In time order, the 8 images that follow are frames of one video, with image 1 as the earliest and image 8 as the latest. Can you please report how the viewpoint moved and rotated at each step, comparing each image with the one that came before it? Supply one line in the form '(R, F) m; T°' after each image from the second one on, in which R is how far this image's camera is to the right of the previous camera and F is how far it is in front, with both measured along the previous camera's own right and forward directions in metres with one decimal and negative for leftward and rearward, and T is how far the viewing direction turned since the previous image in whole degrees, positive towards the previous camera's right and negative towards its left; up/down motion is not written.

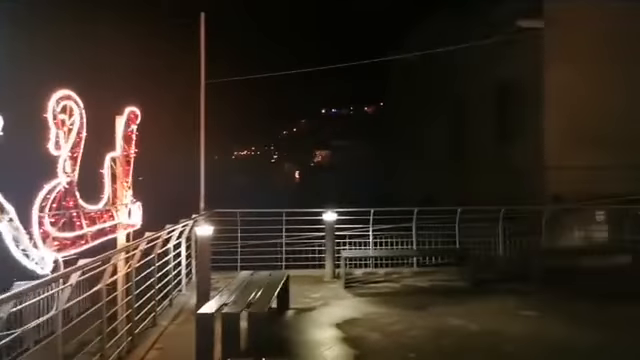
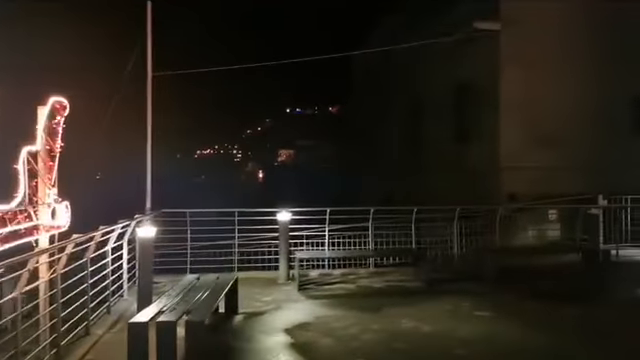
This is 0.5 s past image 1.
(+0.2, +0.3) m; +4°
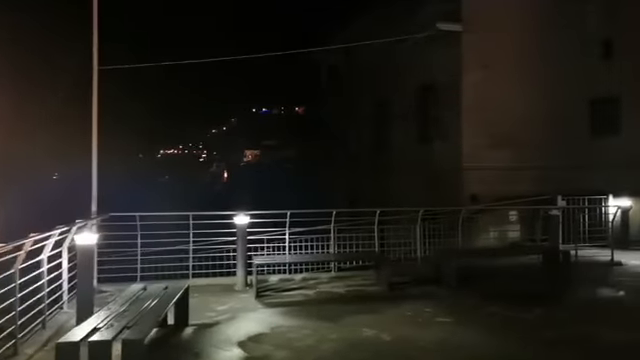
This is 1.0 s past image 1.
(+0.1, +0.3) m; +4°
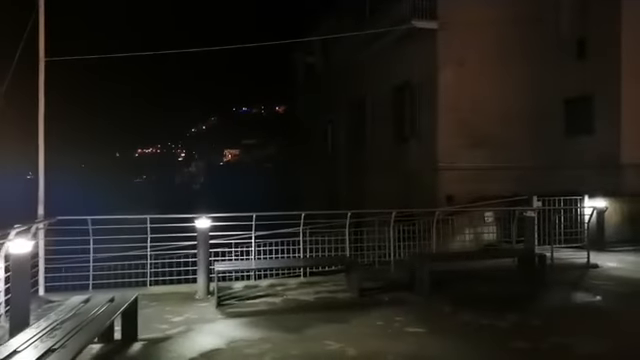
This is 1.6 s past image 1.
(+0.2, +0.5) m; +2°
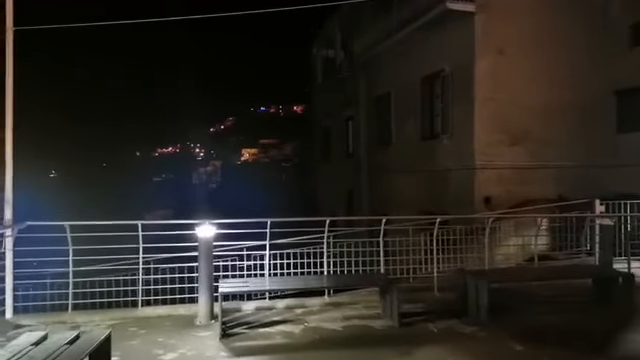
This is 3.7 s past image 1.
(-0.2, +1.6) m; -2°
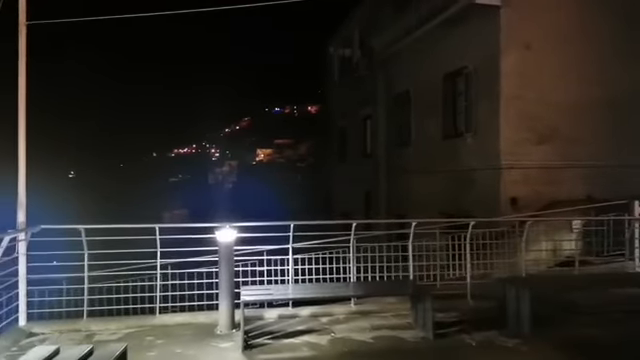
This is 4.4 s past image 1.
(-0.2, +0.4) m; -2°
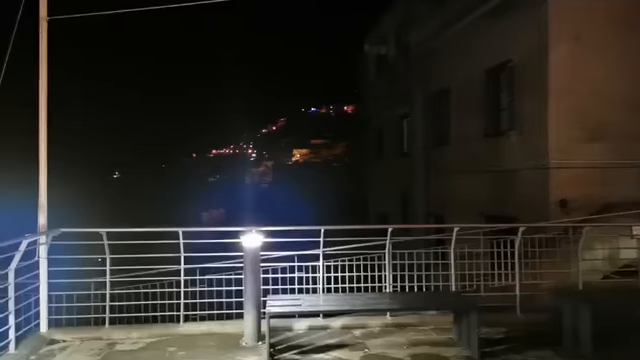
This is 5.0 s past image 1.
(0.0, +0.5) m; -4°
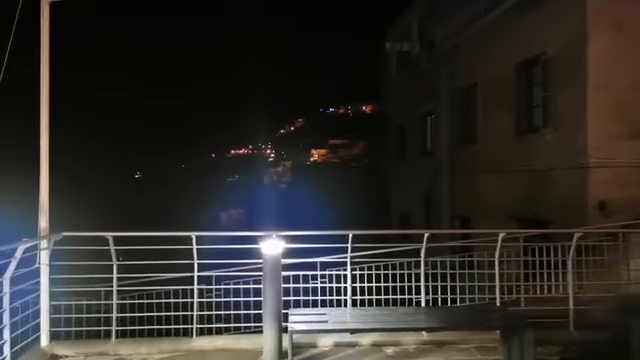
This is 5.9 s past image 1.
(-0.1, +0.6) m; -2°
